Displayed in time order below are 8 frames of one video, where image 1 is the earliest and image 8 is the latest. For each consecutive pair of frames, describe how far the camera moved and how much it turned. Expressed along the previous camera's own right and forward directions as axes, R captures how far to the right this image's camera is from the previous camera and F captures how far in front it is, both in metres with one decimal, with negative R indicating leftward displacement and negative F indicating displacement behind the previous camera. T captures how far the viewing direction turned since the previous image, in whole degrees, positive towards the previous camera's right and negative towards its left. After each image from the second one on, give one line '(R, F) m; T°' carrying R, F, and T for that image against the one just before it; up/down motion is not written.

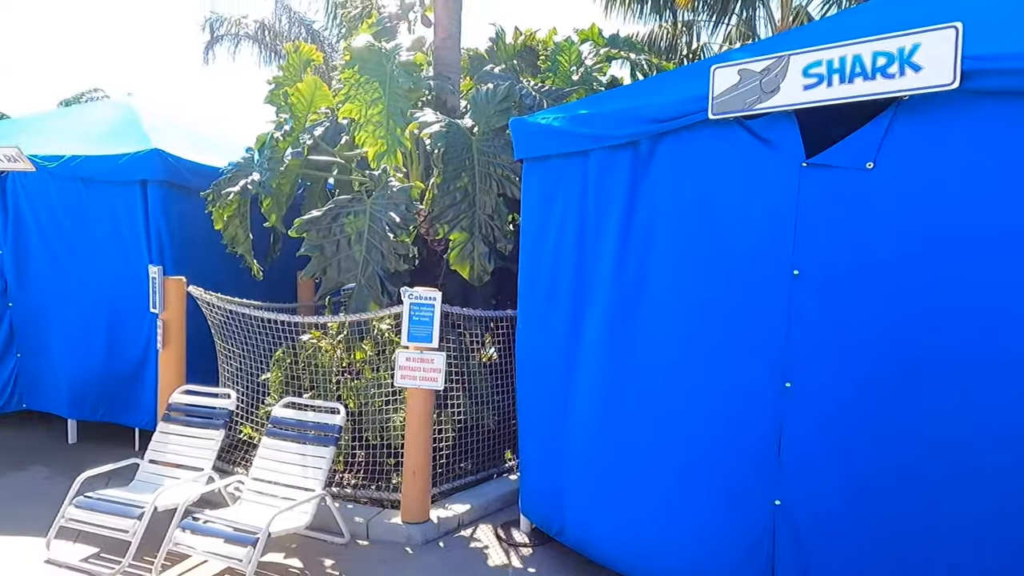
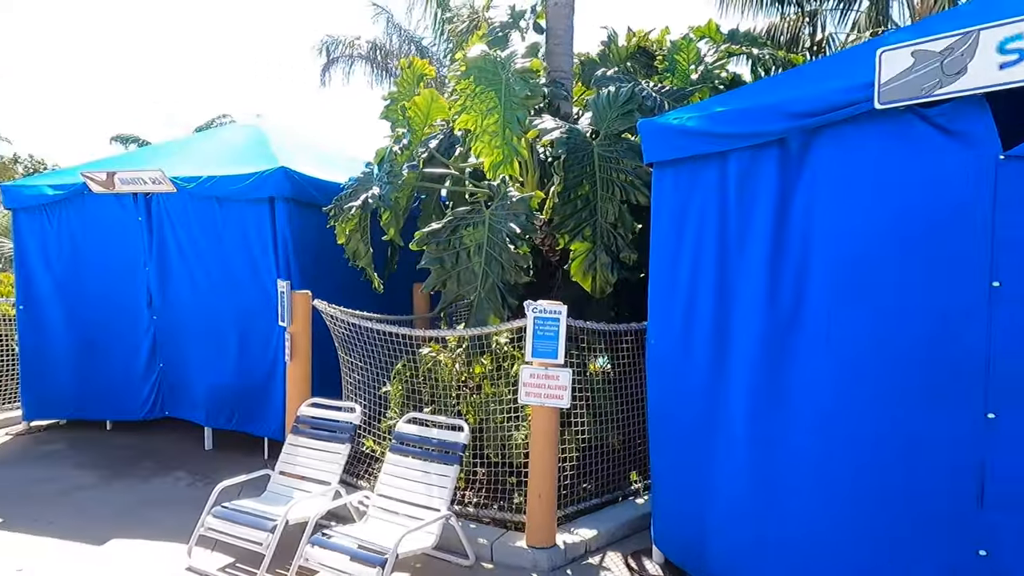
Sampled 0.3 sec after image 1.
(-0.2, +0.2) m; -9°
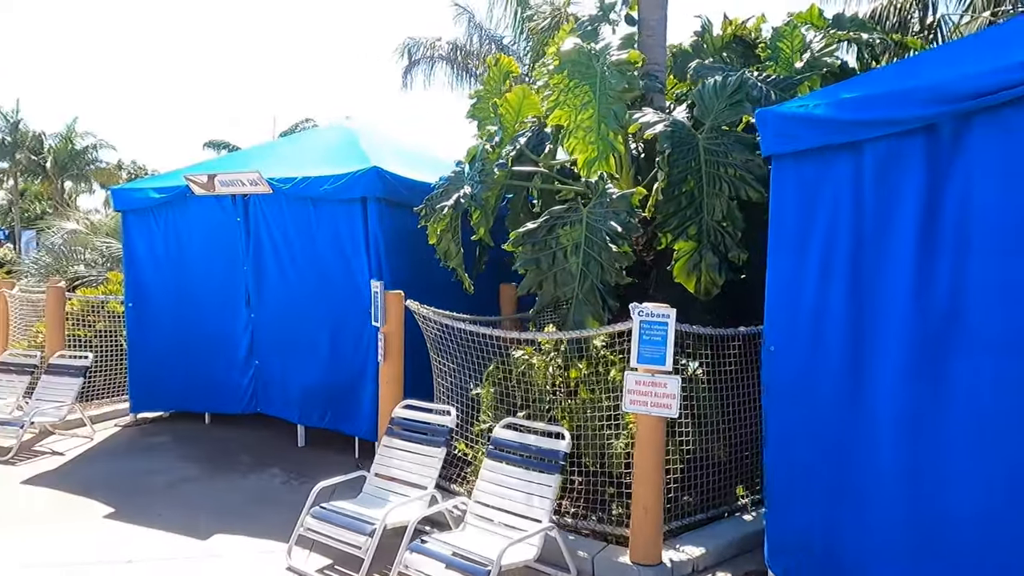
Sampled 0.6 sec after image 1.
(-0.2, +0.2) m; -6°
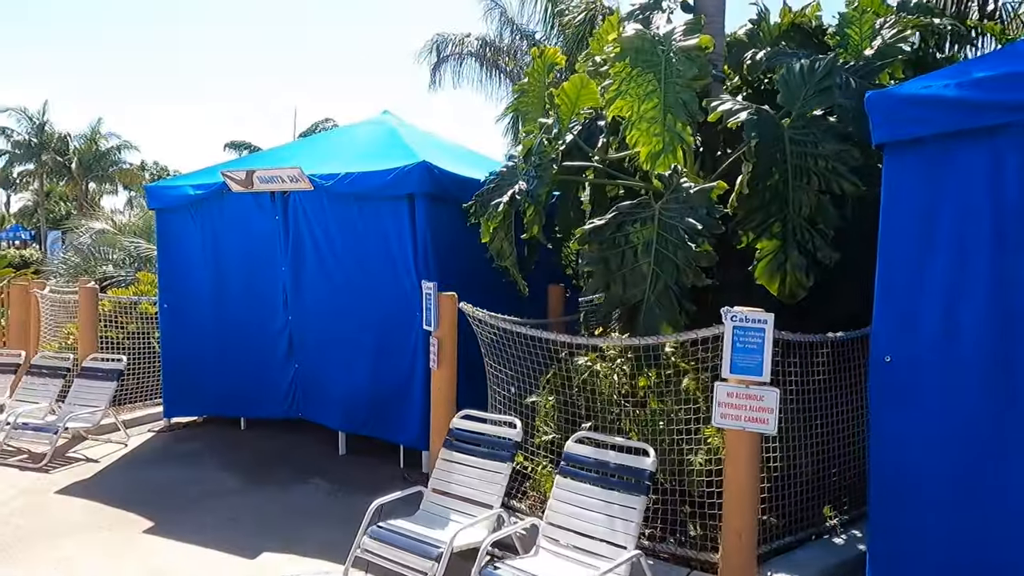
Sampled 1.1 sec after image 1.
(-0.3, +0.3) m; -1°
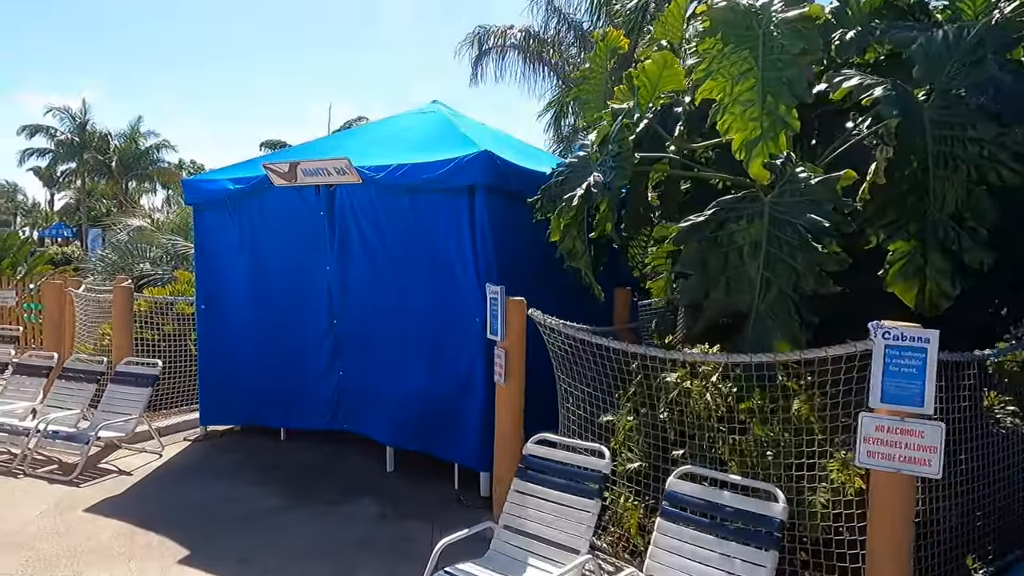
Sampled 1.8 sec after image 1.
(-0.3, +0.5) m; -2°
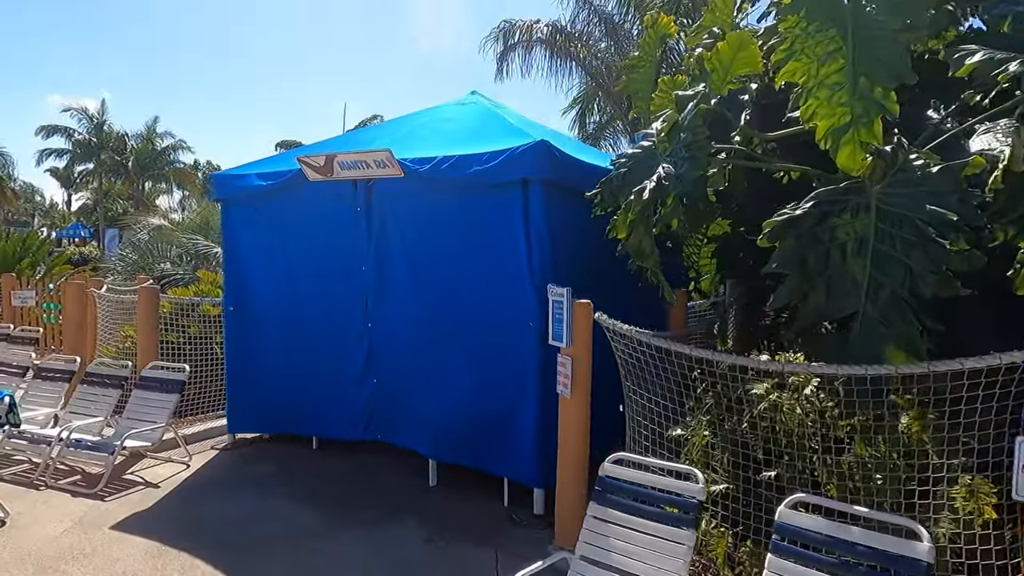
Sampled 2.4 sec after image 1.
(-0.3, +0.4) m; -1°
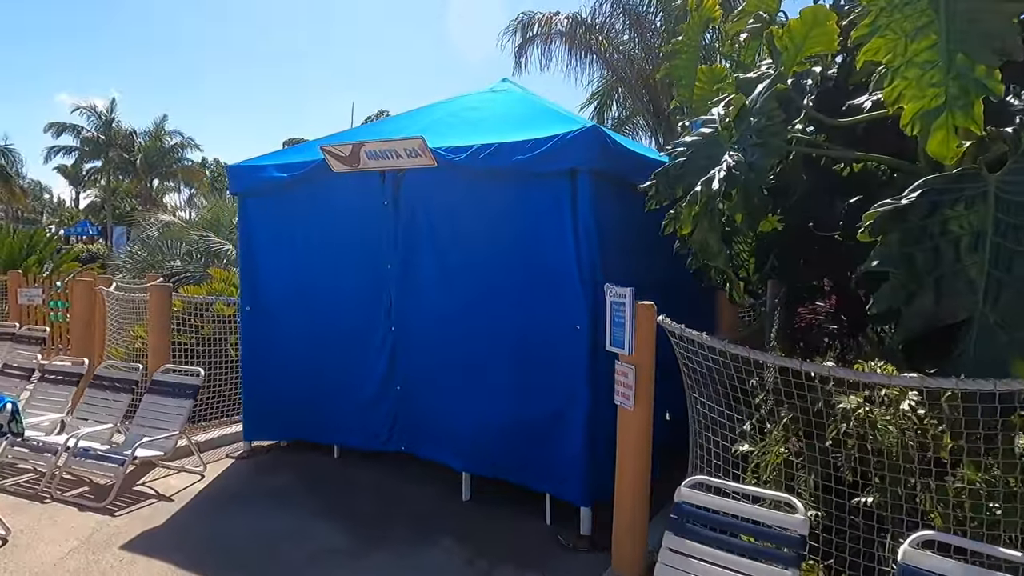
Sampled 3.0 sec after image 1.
(-0.3, +0.4) m; 0°
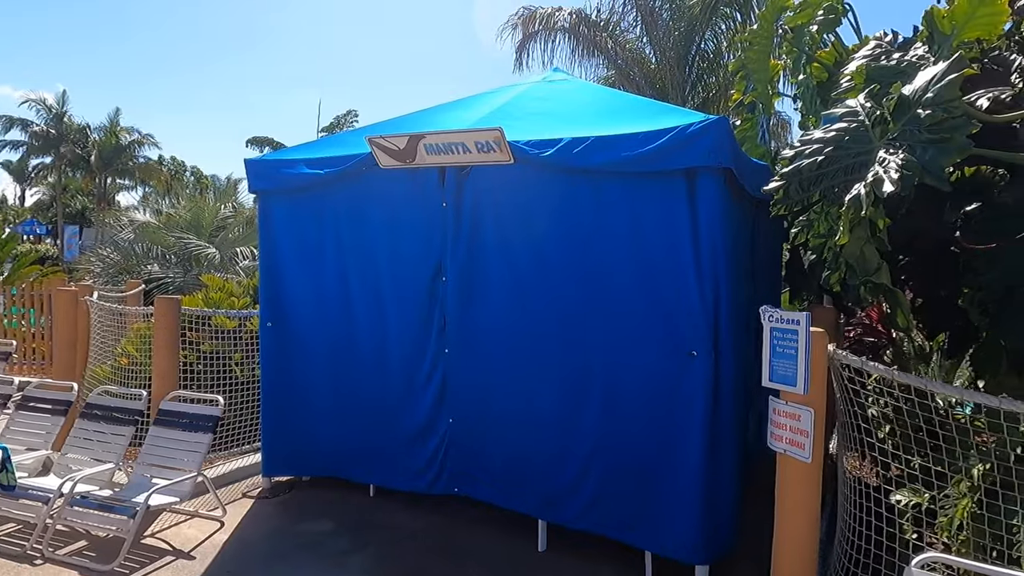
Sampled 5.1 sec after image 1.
(-0.8, +0.7) m; +3°
